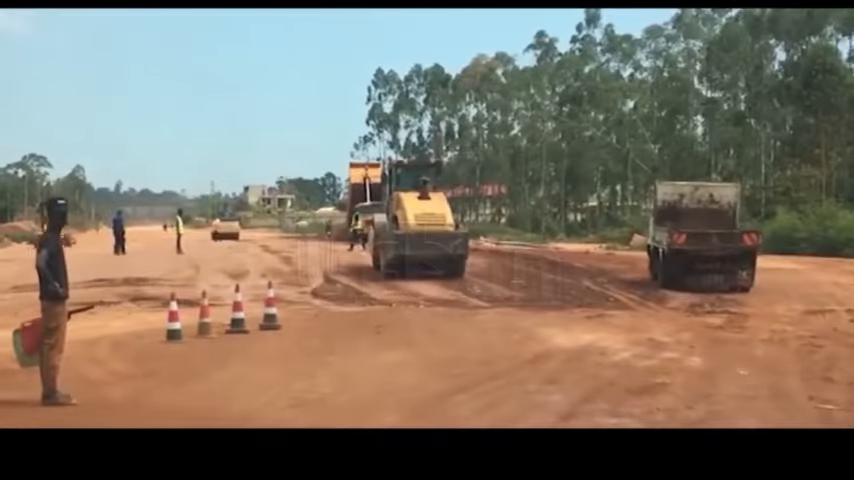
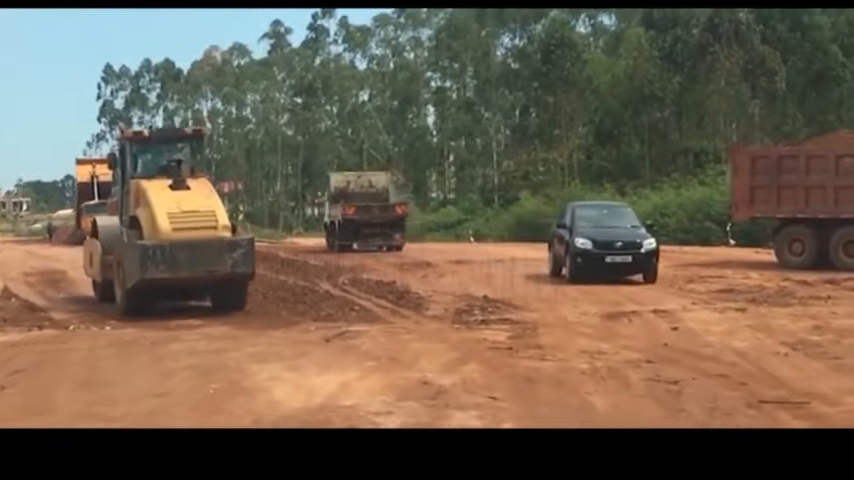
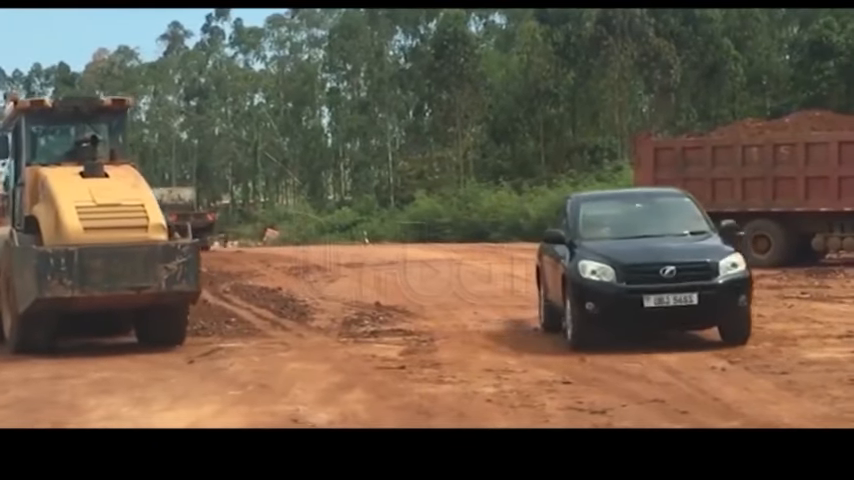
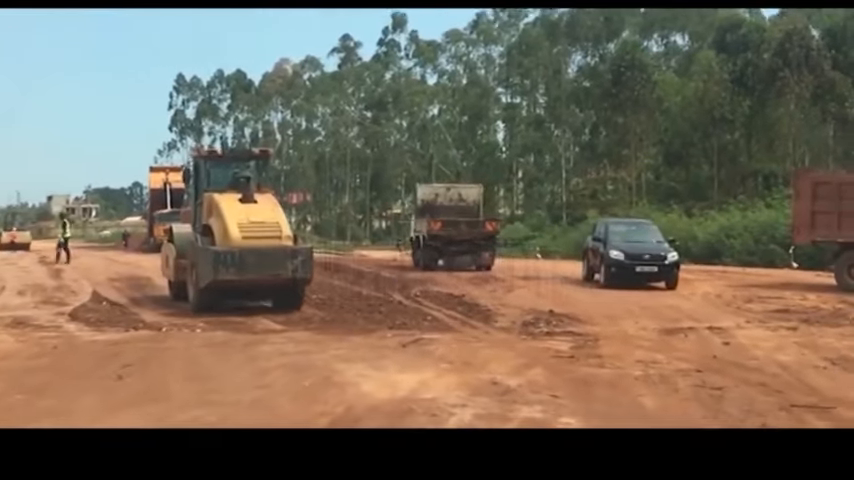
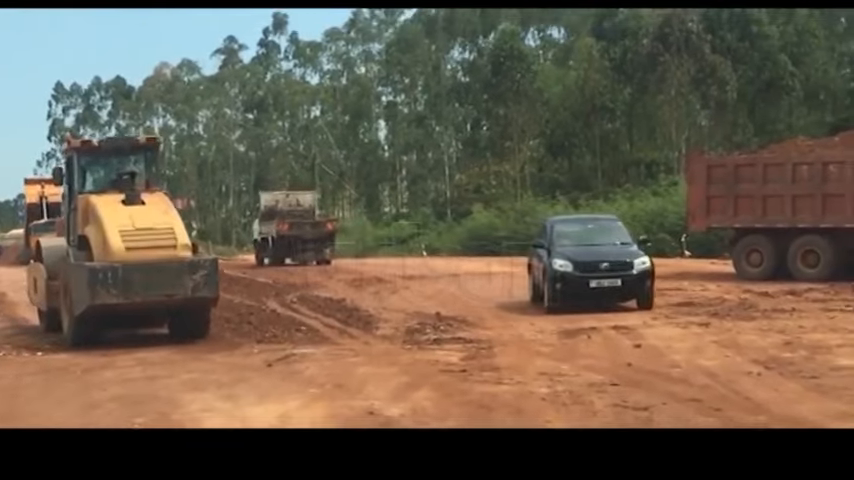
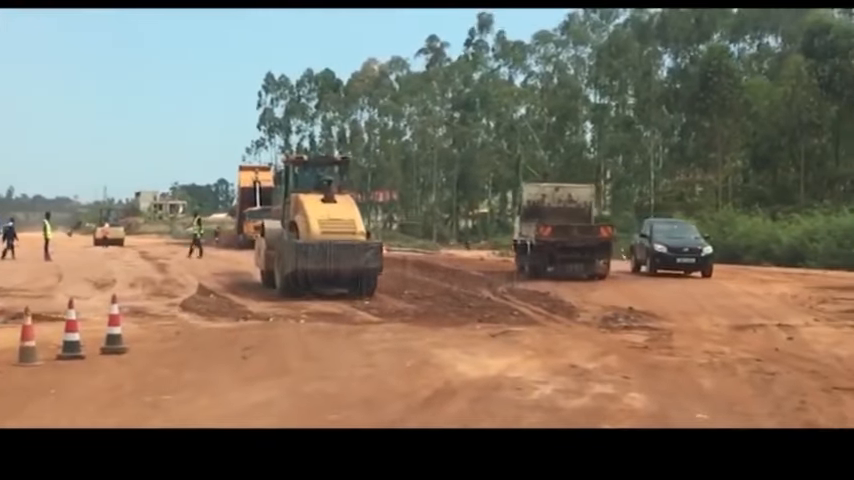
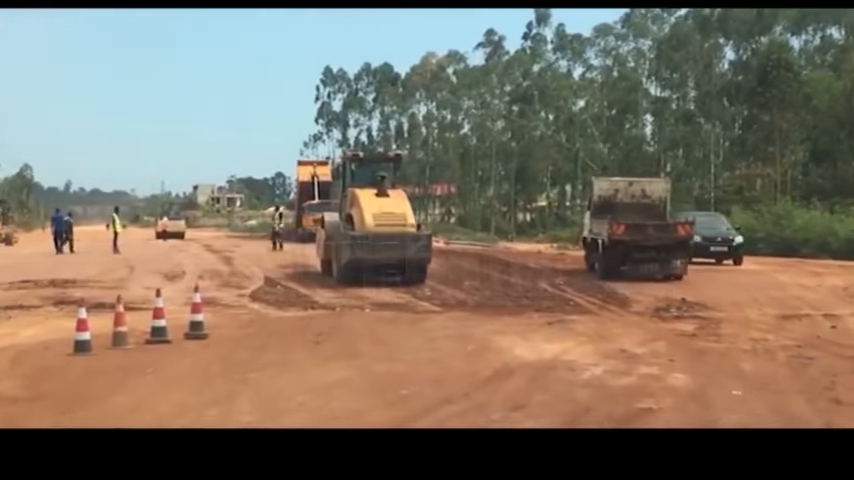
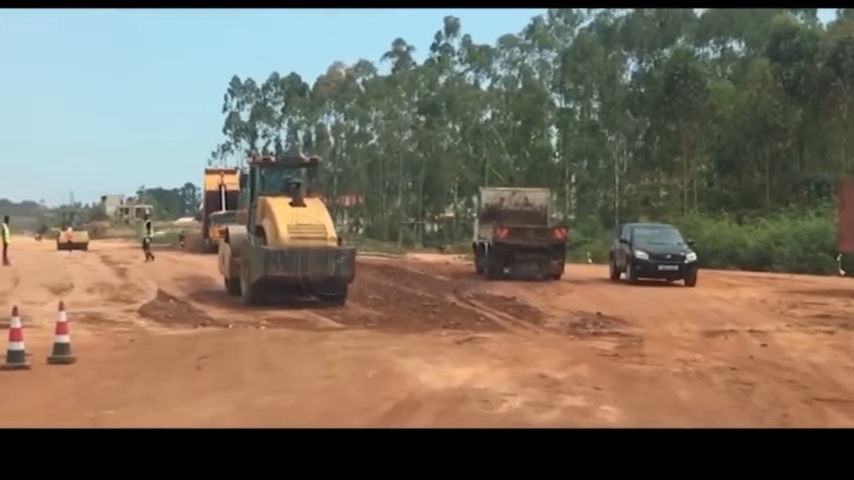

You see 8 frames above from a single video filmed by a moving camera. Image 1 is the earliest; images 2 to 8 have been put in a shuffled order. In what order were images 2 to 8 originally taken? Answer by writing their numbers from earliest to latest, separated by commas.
7, 6, 8, 4, 2, 5, 3
